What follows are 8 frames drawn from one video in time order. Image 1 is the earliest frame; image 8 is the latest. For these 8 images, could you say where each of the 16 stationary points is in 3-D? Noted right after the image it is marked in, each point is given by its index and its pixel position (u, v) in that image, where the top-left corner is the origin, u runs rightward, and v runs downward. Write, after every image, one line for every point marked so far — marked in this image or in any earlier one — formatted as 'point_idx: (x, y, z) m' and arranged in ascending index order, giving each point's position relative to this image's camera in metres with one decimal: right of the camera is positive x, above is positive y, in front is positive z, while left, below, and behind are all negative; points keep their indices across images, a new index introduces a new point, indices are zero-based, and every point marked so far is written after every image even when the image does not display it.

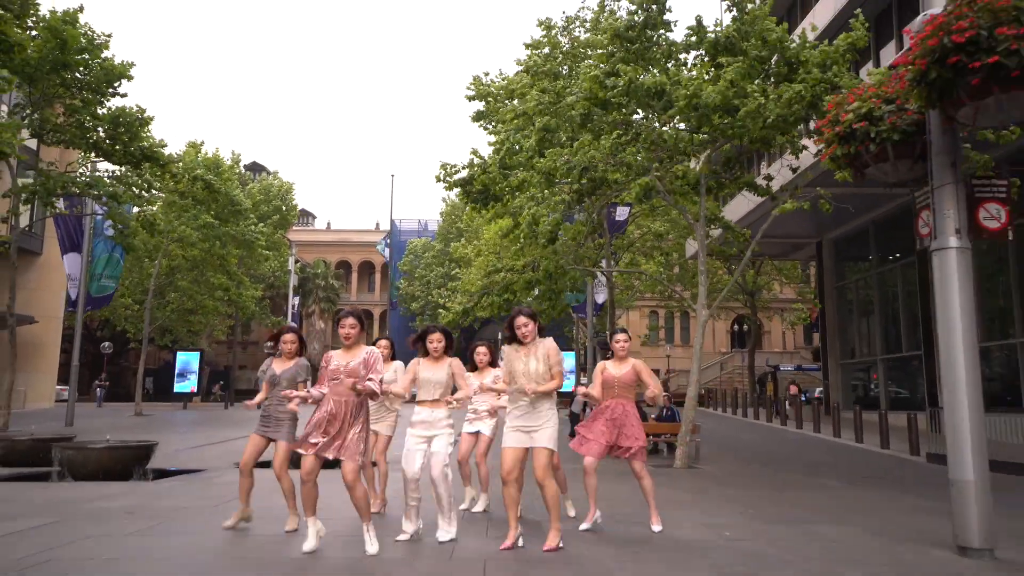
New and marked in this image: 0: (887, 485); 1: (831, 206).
0: (+5.3, -2.8, +10.8) m
1: (+5.5, +1.4, +13.1) m
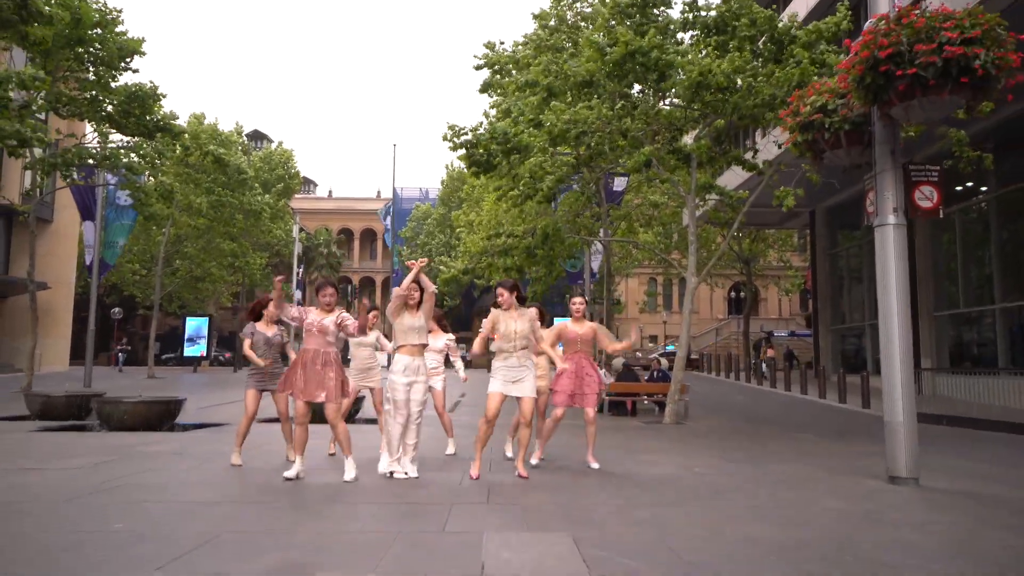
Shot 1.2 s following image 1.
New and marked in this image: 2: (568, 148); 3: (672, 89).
0: (+5.3, -2.3, +11.7) m
1: (+5.5, +2.0, +13.8) m
2: (+1.1, +2.8, +15.5) m
3: (+3.0, +3.8, +14.6) m
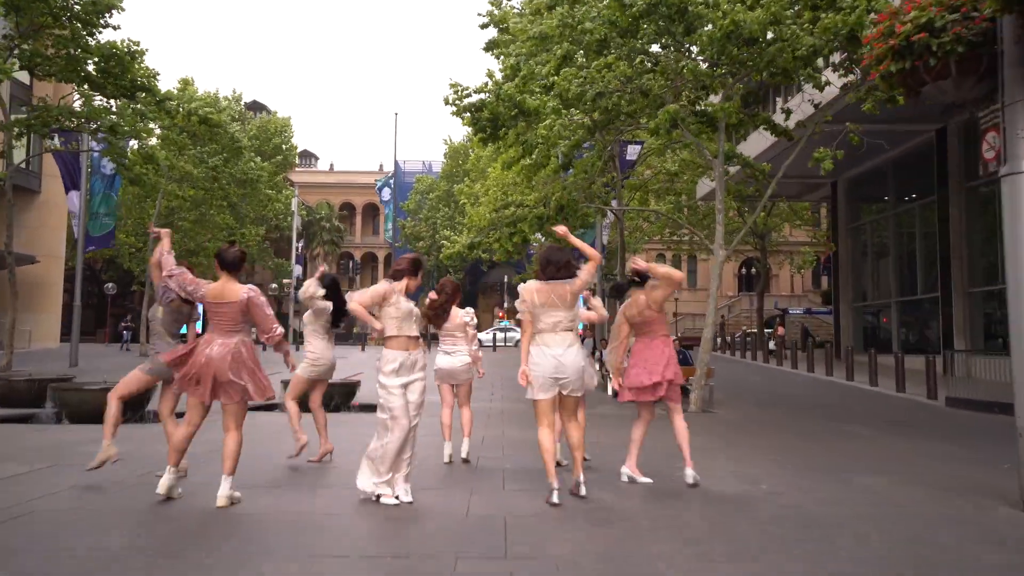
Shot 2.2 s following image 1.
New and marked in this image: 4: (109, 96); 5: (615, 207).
0: (+5.4, -1.9, +10.4) m
1: (+5.7, +2.4, +12.4) m
2: (+1.3, +3.3, +14.1) m
3: (+3.2, +4.3, +13.2) m
4: (-10.1, +4.8, +19.1) m
5: (+2.4, +1.9, +18.0) m
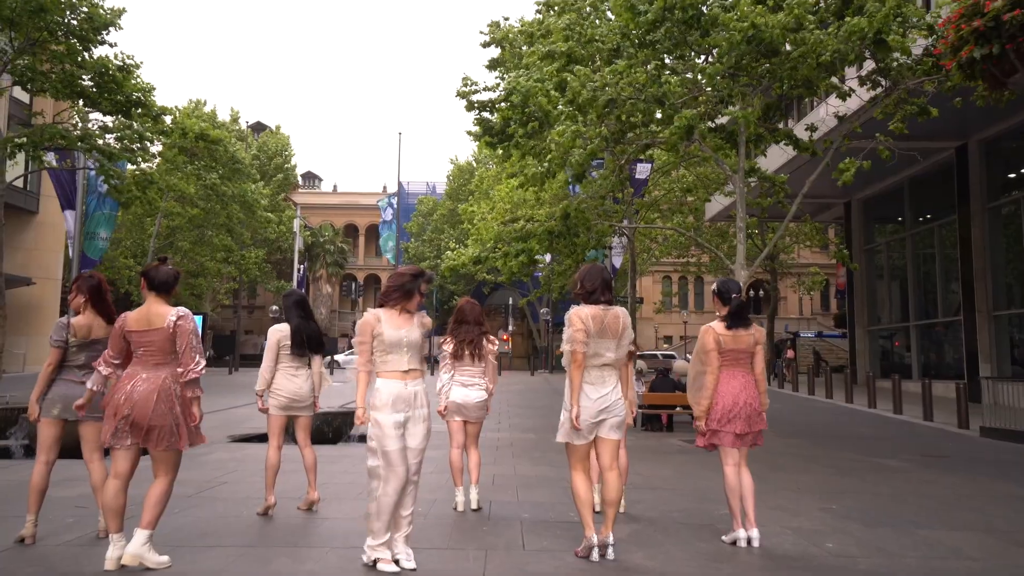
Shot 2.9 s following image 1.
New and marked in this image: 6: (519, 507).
0: (+5.6, -2.2, +9.6) m
1: (+5.8, +2.1, +11.7) m
2: (+1.5, +2.9, +13.4) m
3: (+3.3, +3.9, +12.5) m
4: (-9.9, +4.3, +18.6) m
5: (+2.6, +1.4, +17.3) m
6: (+0.1, -1.6, +5.6) m
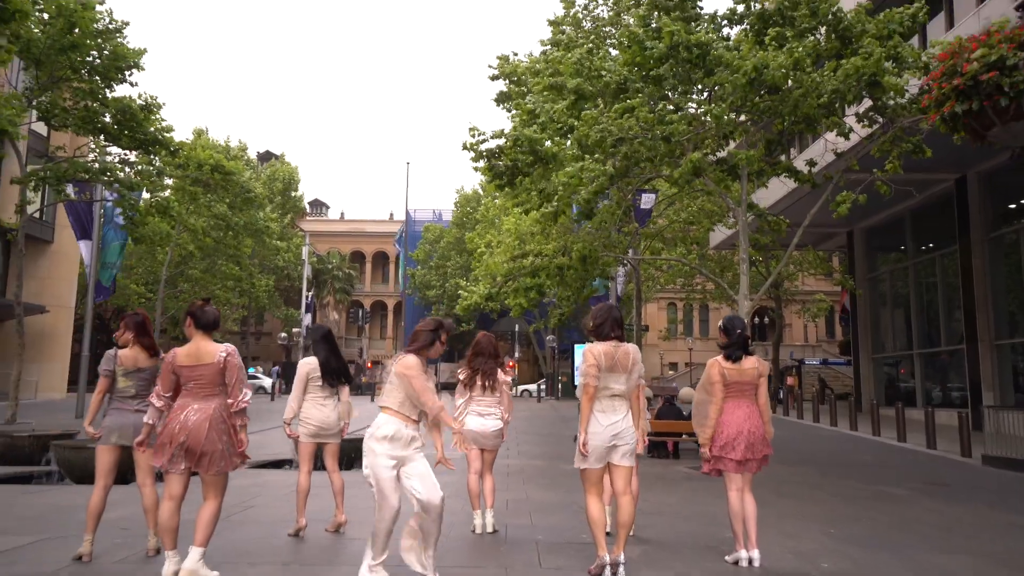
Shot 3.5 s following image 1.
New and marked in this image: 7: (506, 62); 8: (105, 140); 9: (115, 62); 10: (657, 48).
0: (+5.7, -2.6, +9.9) m
1: (+6.0, +1.6, +12.1) m
2: (+1.6, +2.4, +13.9) m
3: (+3.5, +3.4, +13.0) m
4: (-9.7, +3.6, +19.1) m
5: (+2.8, +0.7, +17.7) m
6: (+0.2, -1.9, +5.9) m
7: (-0.1, +5.8, +19.3) m
8: (-10.5, +3.8, +19.7) m
9: (-9.6, +5.5, +18.4) m
10: (+2.4, +4.0, +12.8) m
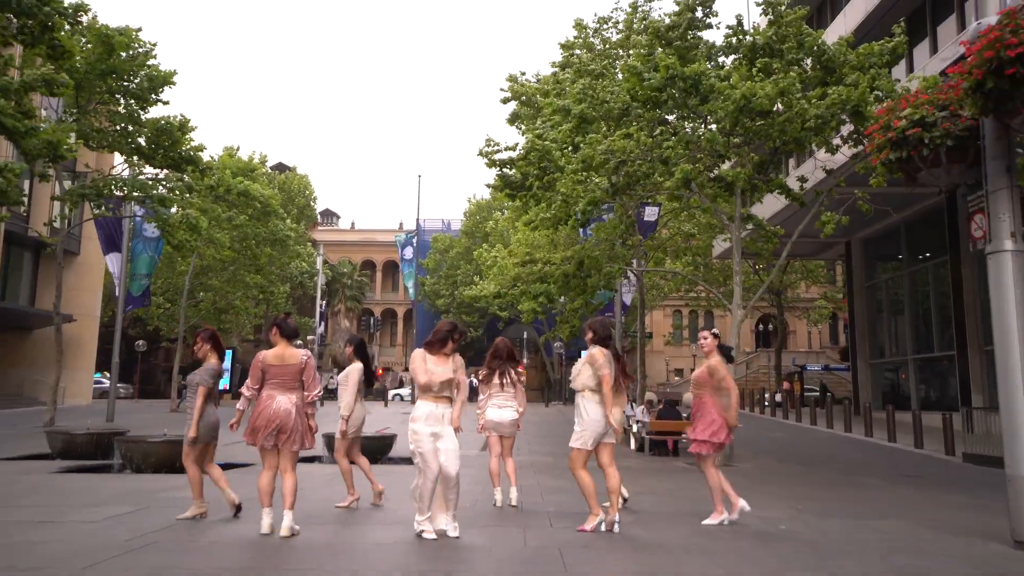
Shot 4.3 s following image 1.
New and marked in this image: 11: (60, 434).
0: (+5.9, -2.8, +10.9) m
1: (+6.2, +1.4, +13.1) m
2: (+1.8, +2.2, +15.0) m
3: (+3.7, +3.2, +14.1) m
4: (-9.4, +3.3, +20.3) m
5: (+3.0, +0.5, +18.8) m
6: (+0.3, -2.0, +7.0) m
7: (+0.1, +5.5, +20.5) m
8: (-10.2, +3.5, +20.9) m
9: (-9.3, +5.2, +19.6) m
10: (+2.6, +3.8, +13.9) m
11: (-6.7, -2.1, +11.3) m
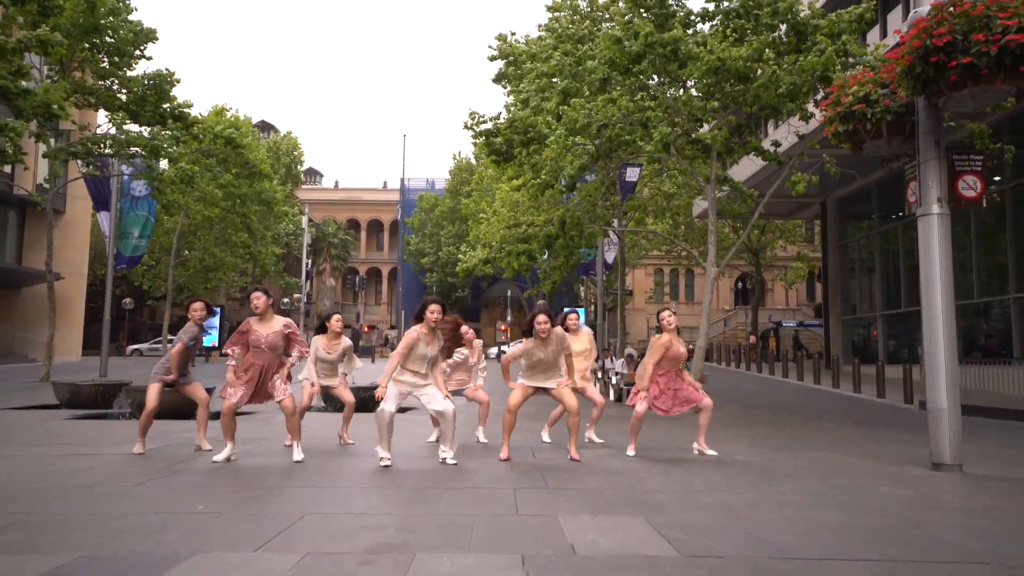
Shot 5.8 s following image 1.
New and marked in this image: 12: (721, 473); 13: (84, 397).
0: (+5.6, -2.1, +11.7) m
1: (+5.9, +2.2, +13.8) m
2: (+1.5, +3.0, +15.5) m
3: (+3.4, +4.0, +14.6) m
4: (-9.9, +4.4, +20.6) m
5: (+2.6, +1.5, +19.4) m
6: (+0.2, -1.6, +7.7) m
7: (-0.3, +6.6, +20.8) m
8: (-10.6, +4.7, +21.1) m
9: (-9.7, +6.3, +19.7) m
10: (+2.3, +4.6, +14.4) m
11: (-6.9, -1.5, +11.9) m
12: (+1.6, -1.4, +5.8) m
13: (-6.6, -1.7, +11.7) m
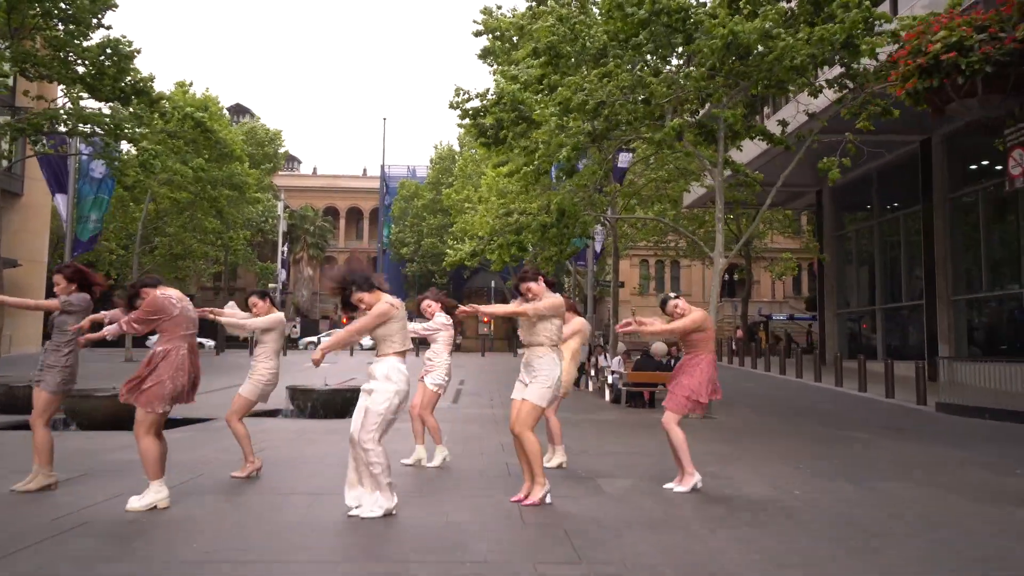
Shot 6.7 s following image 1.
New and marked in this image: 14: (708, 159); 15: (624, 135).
0: (+5.5, -2.1, +10.6) m
1: (+5.7, +2.3, +12.7) m
2: (+1.3, +3.2, +14.2) m
3: (+3.2, +4.1, +13.4) m
4: (-10.2, +4.7, +19.0) m
5: (+2.3, +1.7, +18.2) m
6: (+0.2, -1.5, +6.5) m
7: (-0.6, +6.9, +19.4) m
8: (-11.0, +5.0, +19.5) m
9: (-10.0, +6.6, +18.1) m
10: (+2.2, +4.7, +13.1) m
11: (-7.0, -1.3, +10.5) m
12: (+1.6, -1.4, +4.6) m
13: (-6.7, -1.5, +10.3) m
14: (+4.1, +2.7, +16.0) m
15: (+2.2, +3.0, +14.9) m
